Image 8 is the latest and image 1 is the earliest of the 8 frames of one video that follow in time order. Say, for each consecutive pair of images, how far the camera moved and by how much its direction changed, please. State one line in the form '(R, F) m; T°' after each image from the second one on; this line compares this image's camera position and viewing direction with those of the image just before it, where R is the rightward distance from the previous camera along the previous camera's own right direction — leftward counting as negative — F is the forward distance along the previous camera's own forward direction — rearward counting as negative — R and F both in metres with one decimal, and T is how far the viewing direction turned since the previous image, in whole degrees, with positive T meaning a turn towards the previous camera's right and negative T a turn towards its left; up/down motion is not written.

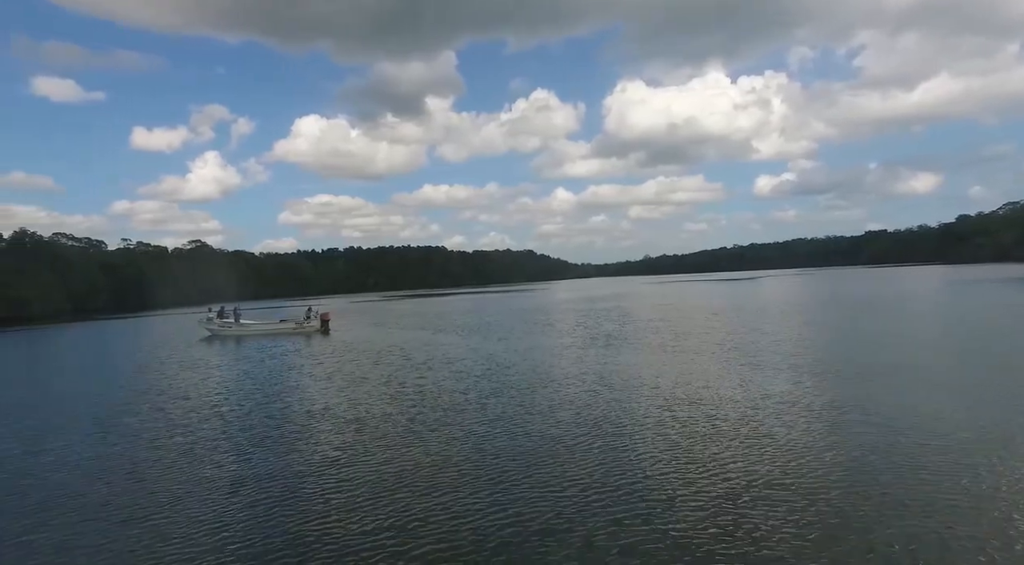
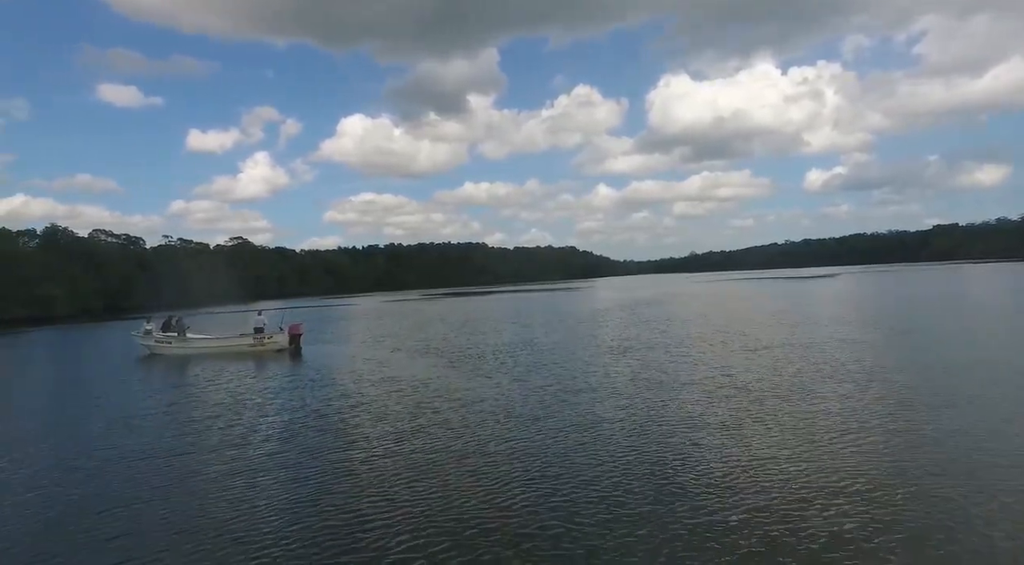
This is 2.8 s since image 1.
(-0.3, +10.1) m; -4°
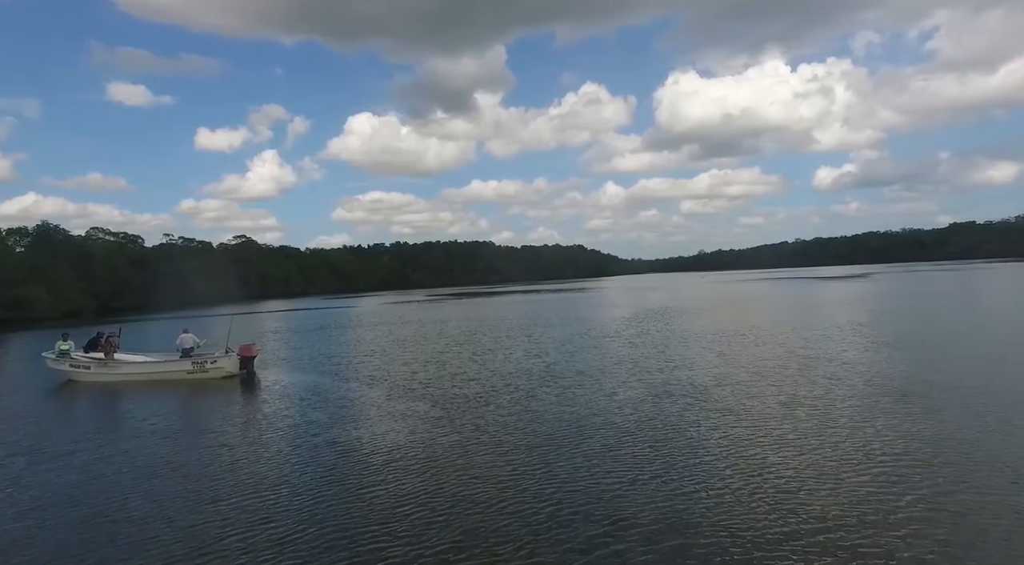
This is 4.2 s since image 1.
(-0.2, +5.4) m; -1°
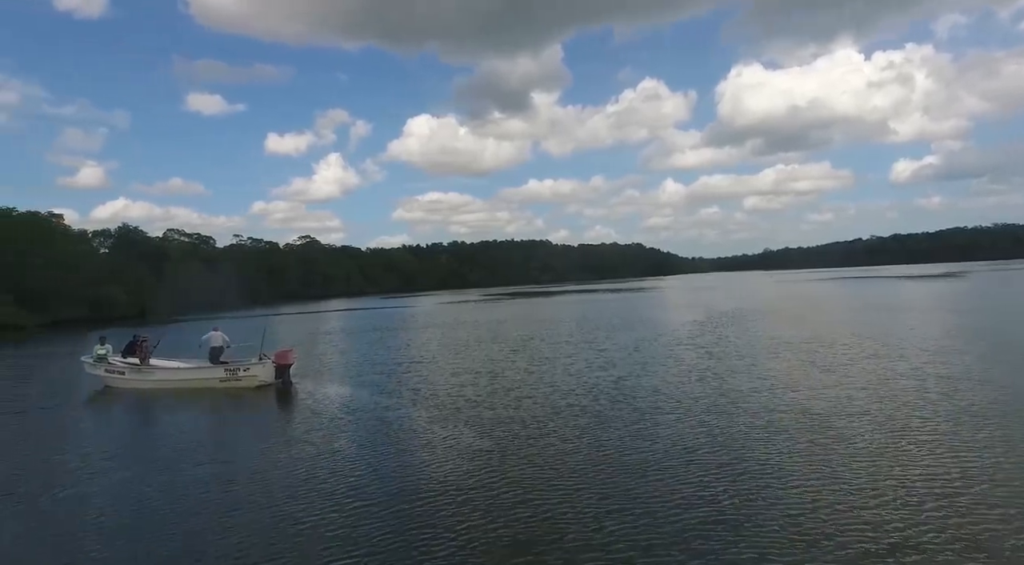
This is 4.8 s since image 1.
(-0.1, +2.1) m; -5°
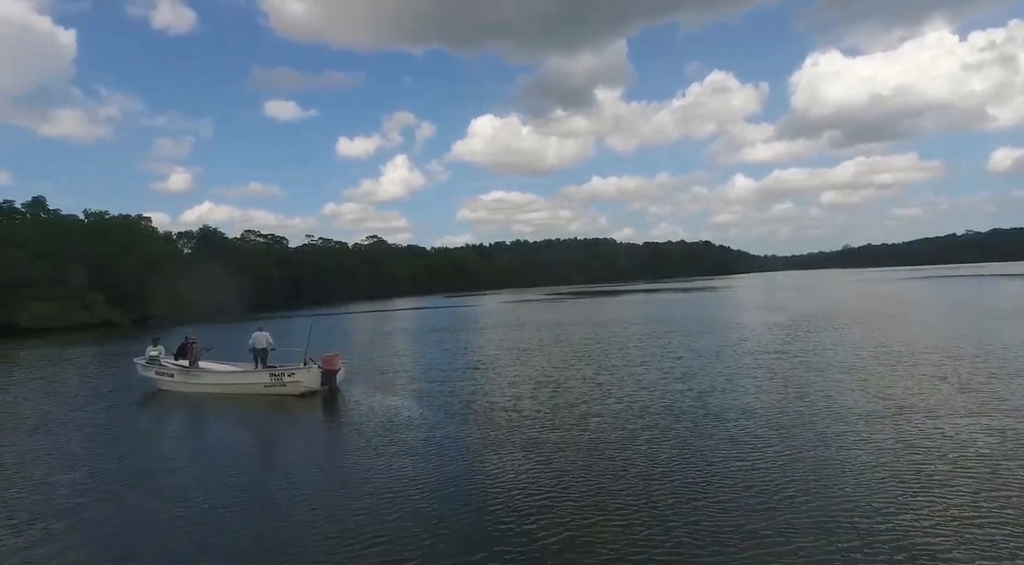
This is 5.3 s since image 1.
(0.0, +1.6) m; -5°
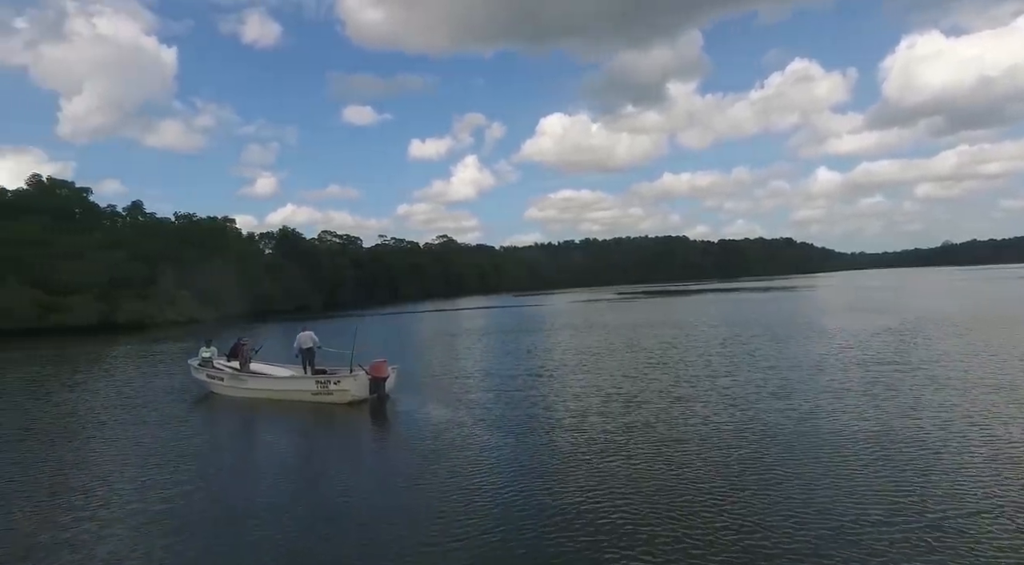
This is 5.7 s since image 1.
(+0.1, +1.6) m; -6°
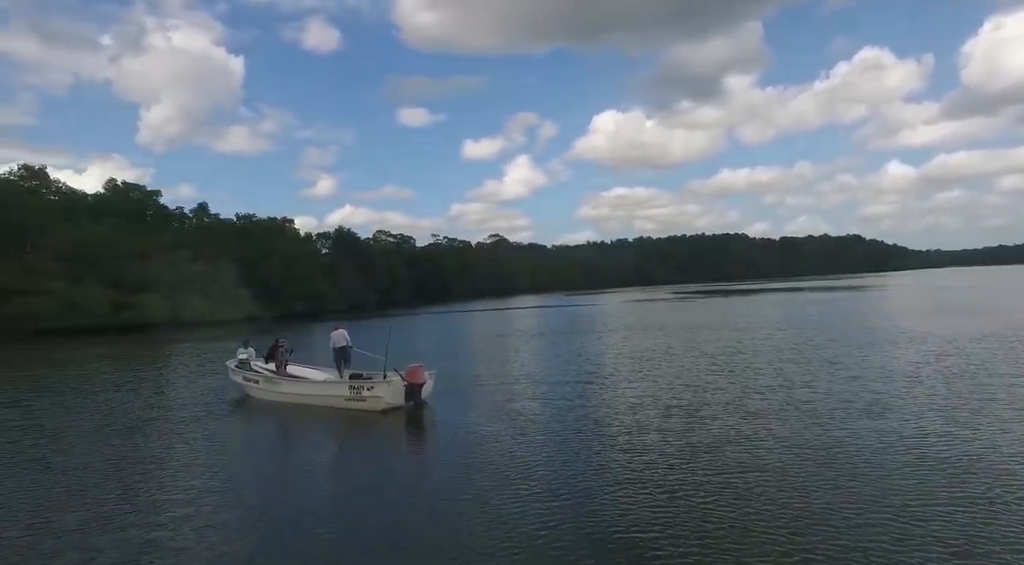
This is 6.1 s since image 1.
(+0.1, +1.3) m; -4°
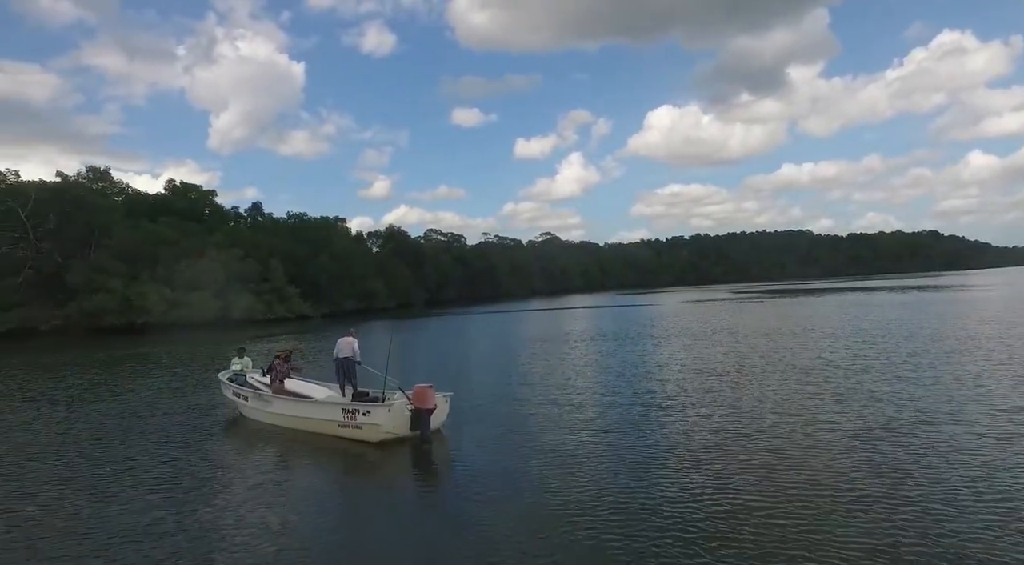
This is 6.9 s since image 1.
(+0.2, +3.1) m; -4°
